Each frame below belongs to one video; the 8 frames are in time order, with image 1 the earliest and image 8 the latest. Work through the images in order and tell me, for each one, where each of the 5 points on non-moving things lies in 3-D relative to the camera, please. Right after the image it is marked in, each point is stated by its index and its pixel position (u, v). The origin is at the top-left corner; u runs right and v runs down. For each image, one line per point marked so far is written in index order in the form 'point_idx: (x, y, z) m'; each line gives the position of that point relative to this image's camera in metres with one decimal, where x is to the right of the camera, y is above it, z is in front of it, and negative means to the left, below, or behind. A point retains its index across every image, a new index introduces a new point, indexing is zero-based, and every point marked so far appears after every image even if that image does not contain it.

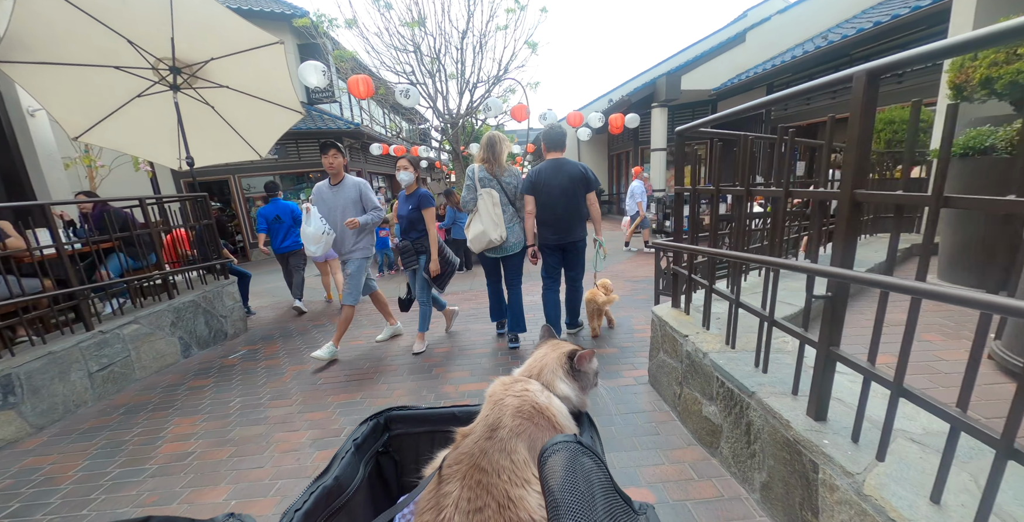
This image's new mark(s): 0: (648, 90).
0: (+3.6, +4.5, +10.7) m
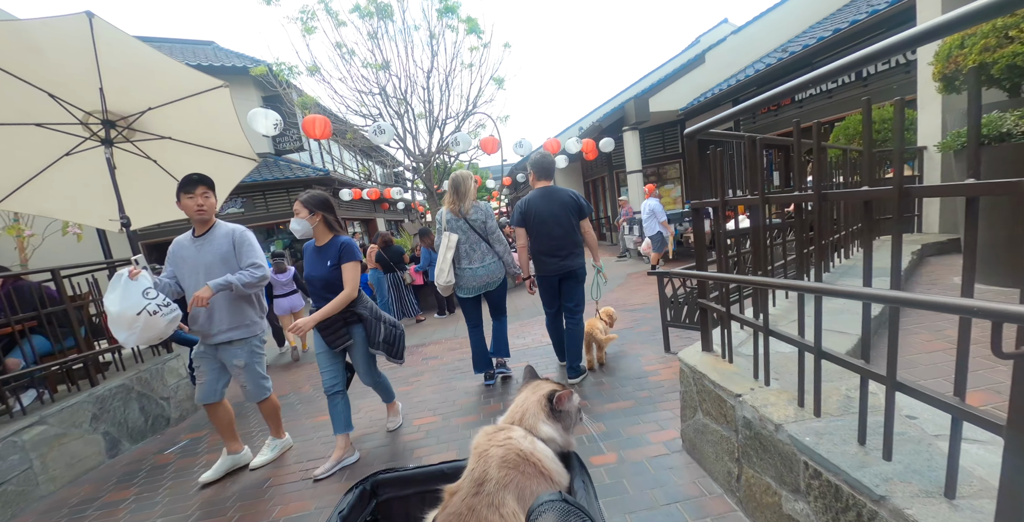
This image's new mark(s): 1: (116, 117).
0: (+2.8, +3.9, +10.7) m
1: (-4.3, +1.6, +4.4) m
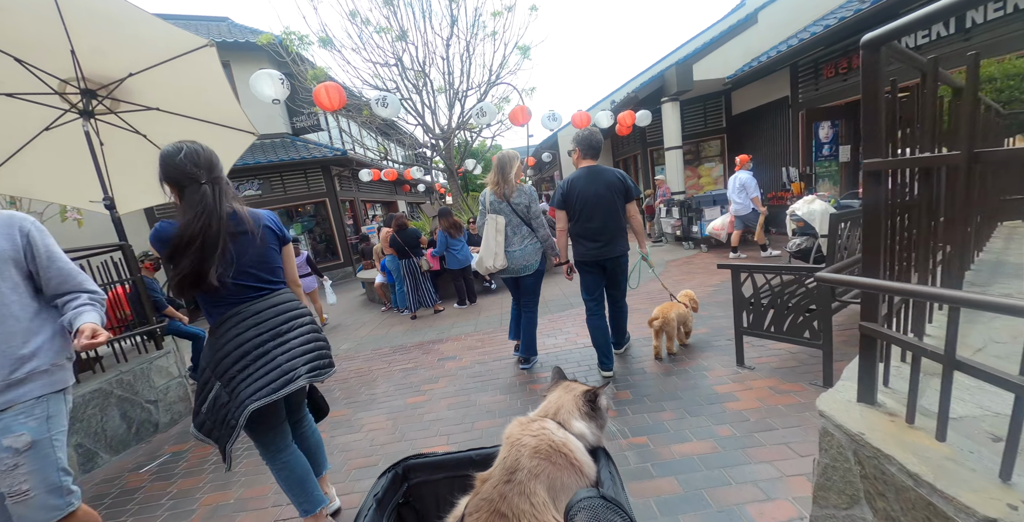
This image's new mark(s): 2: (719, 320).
0: (+3.5, +4.3, +9.7) m
1: (-4.1, +1.7, +3.9) m
2: (+2.0, -0.6, +3.9) m
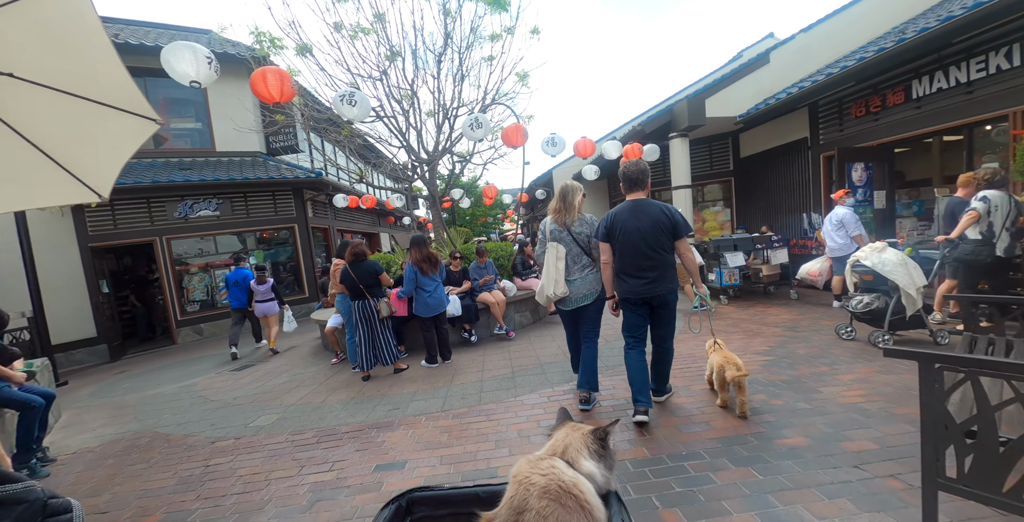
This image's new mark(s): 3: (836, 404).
0: (+3.4, +3.2, +8.9) m
1: (-4.1, +1.5, +2.7) m
2: (+1.9, -1.0, +2.6) m
3: (+2.3, -1.0, +2.8) m
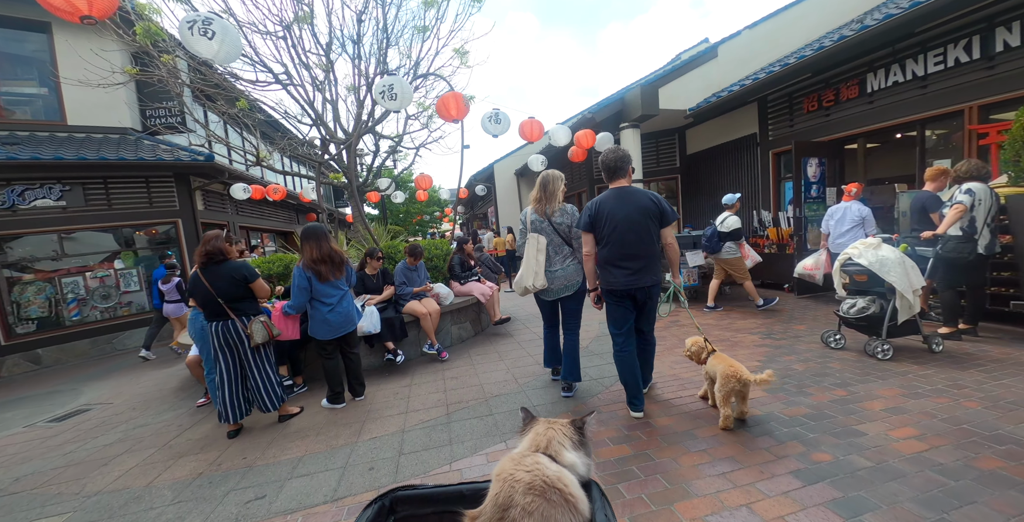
0: (+2.1, +3.2, +8.2) m
1: (-4.3, +1.5, +1.0) m
2: (+1.6, -1.0, +1.8) m
3: (+2.0, -1.0, +2.0) m
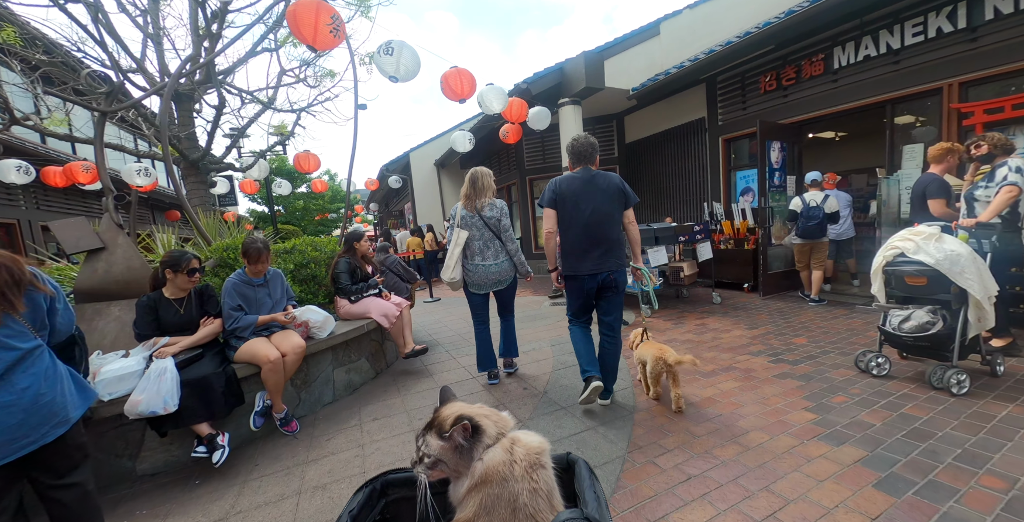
0: (+0.7, +3.2, +6.9) m
1: (-4.2, +1.4, -1.4) m
2: (+1.5, -1.0, +0.5) m
3: (+1.8, -1.0, +0.8) m
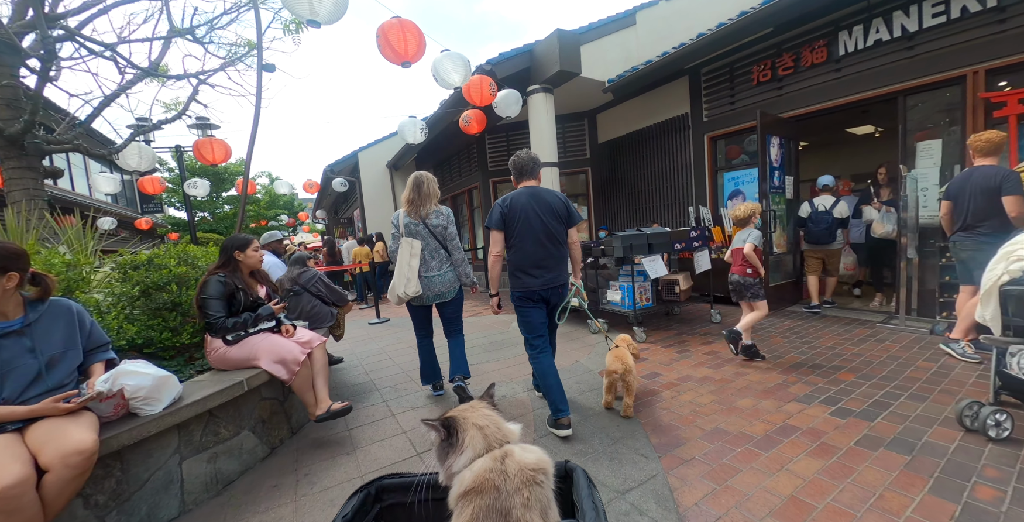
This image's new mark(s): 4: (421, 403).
0: (+0.2, +3.0, +5.9) m
1: (-3.9, +1.4, -2.8) m
2: (+1.6, -1.0, -0.5) m
3: (+1.9, -1.0, -0.1) m
4: (-0.7, -1.0, +3.0) m
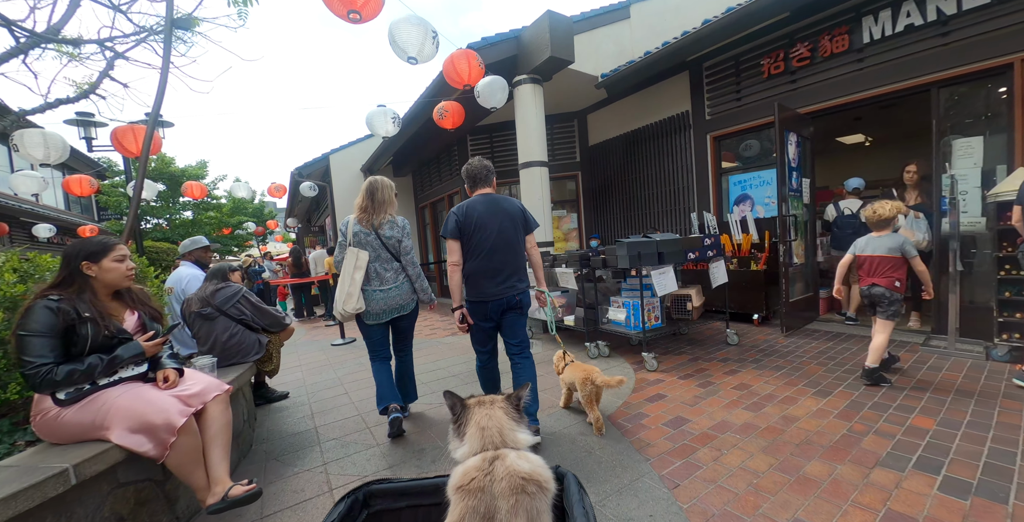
0: (0.0, +2.8, +5.3) m
1: (-3.8, +1.5, -3.7) m
2: (+1.7, -1.0, -1.1) m
3: (+1.9, -1.0, -0.8) m
4: (-0.8, -1.1, +2.2) m
